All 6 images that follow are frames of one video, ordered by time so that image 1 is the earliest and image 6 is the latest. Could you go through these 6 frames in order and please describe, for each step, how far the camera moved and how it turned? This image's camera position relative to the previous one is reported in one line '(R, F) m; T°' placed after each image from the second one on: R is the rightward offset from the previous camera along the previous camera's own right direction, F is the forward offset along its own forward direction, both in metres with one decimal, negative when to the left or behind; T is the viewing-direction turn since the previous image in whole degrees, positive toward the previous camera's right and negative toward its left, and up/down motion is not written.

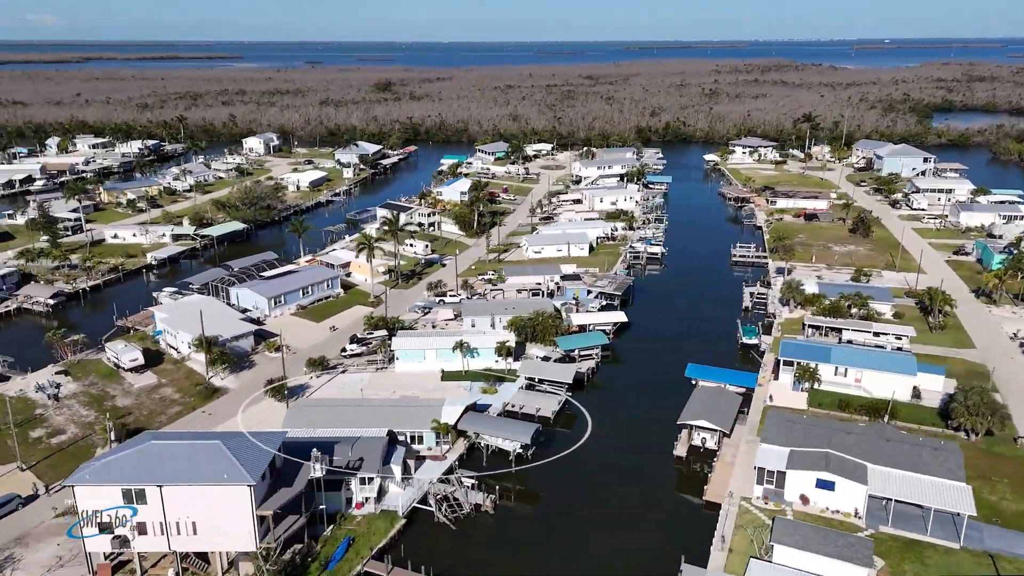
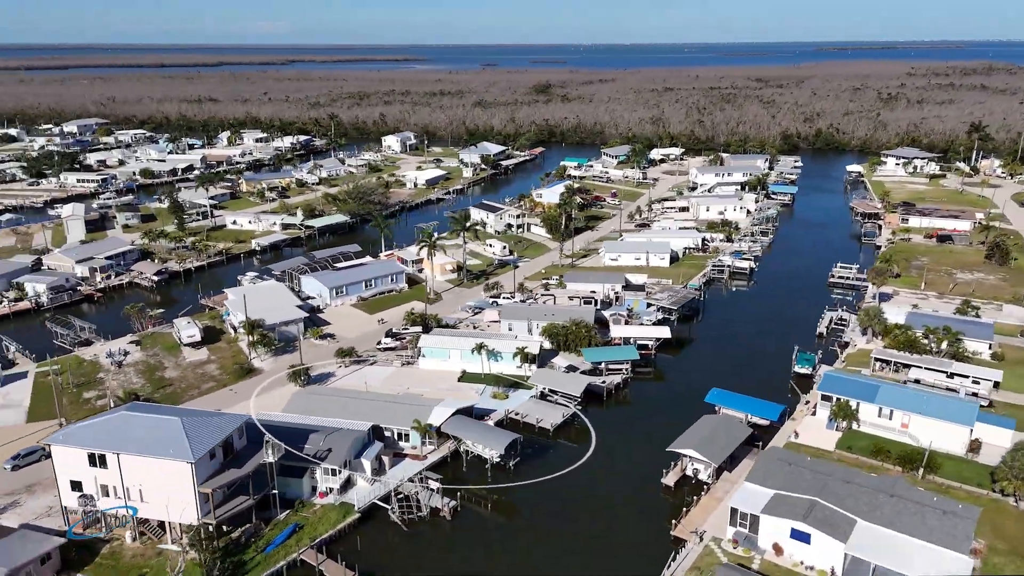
(+7.0, +1.4) m; -12°
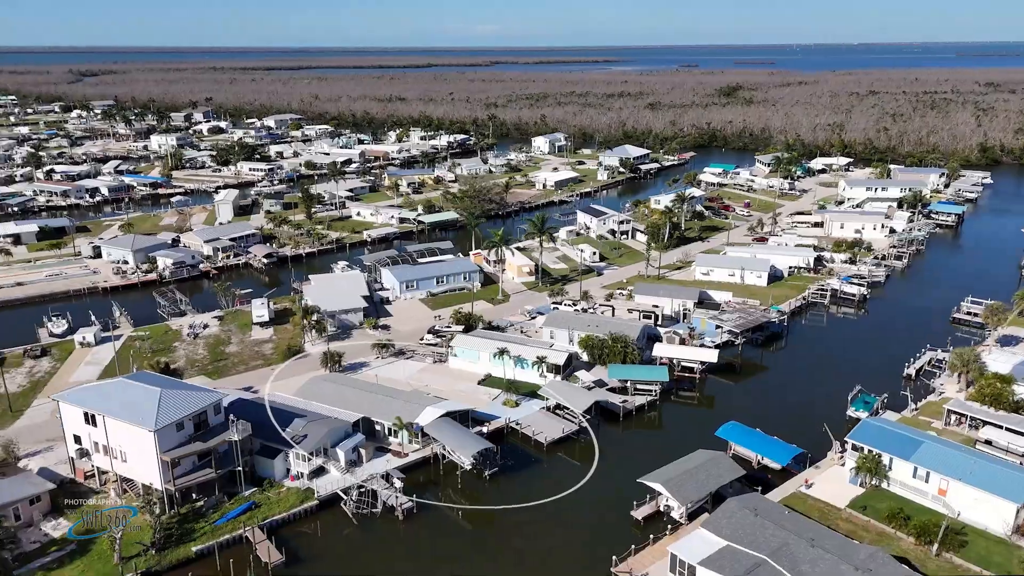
(+8.0, +1.7) m; -14°
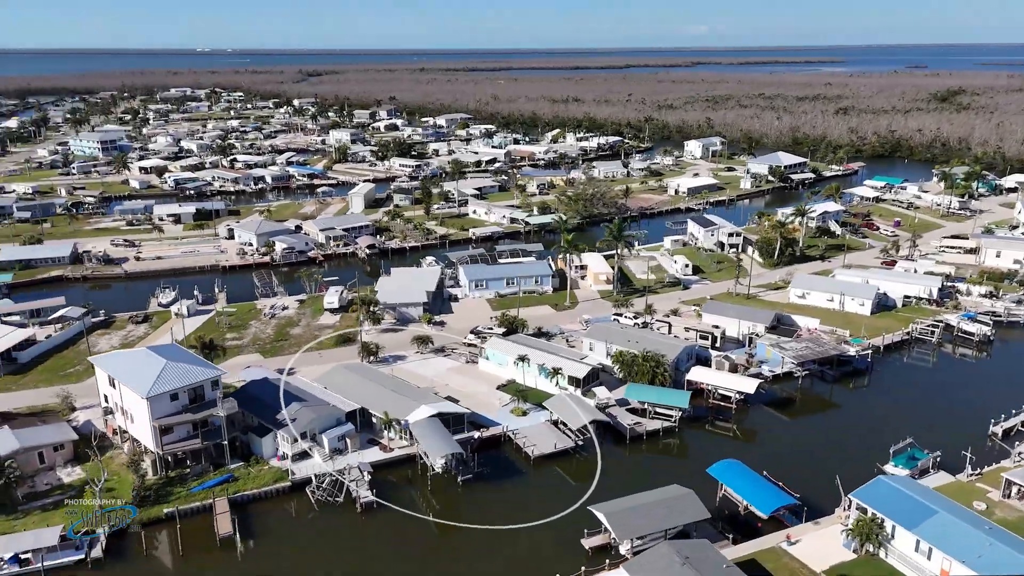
(+8.0, +1.6) m; -14°
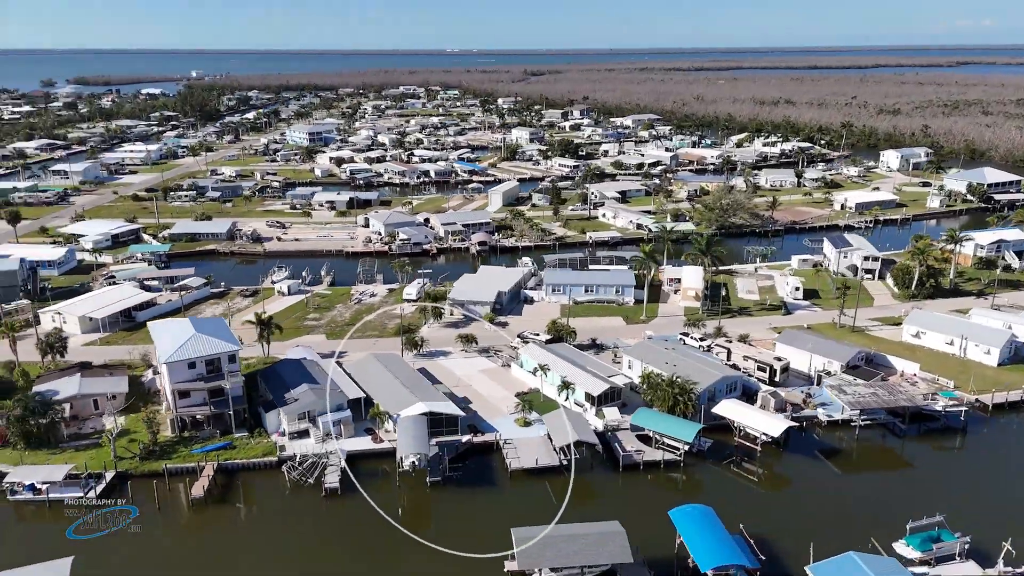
(+9.1, +1.9) m; -16°
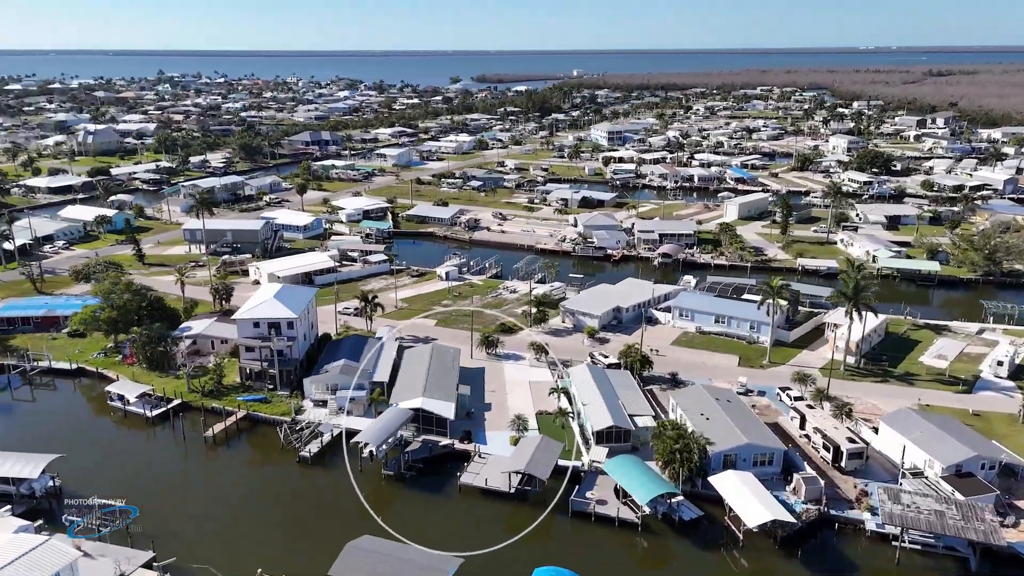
(+14.8, +4.7) m; -27°
